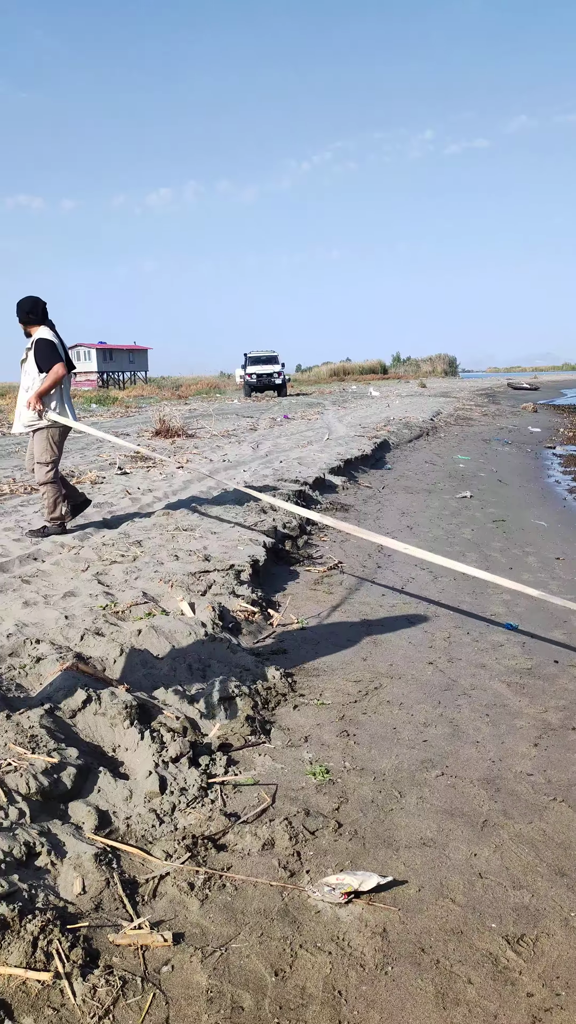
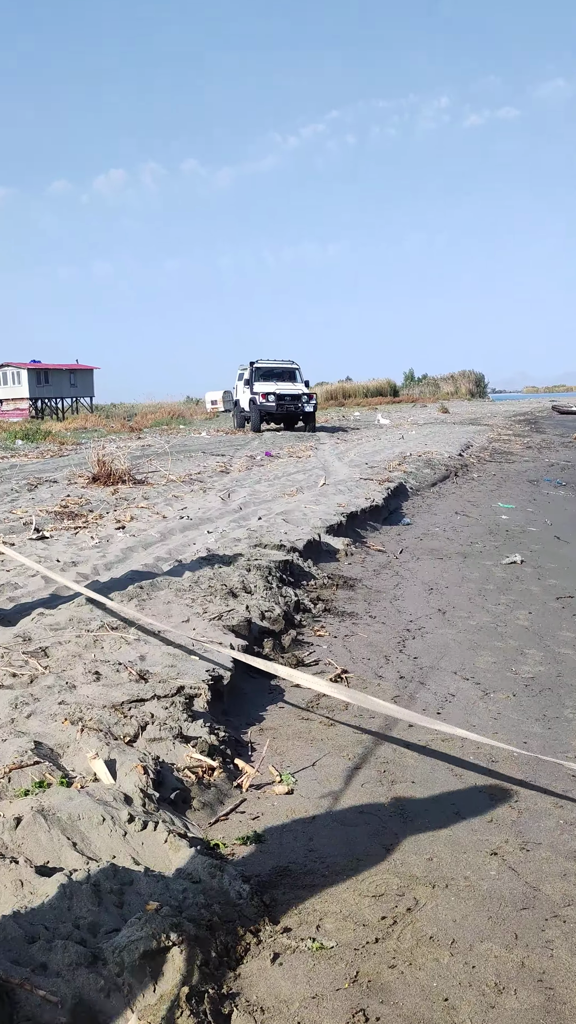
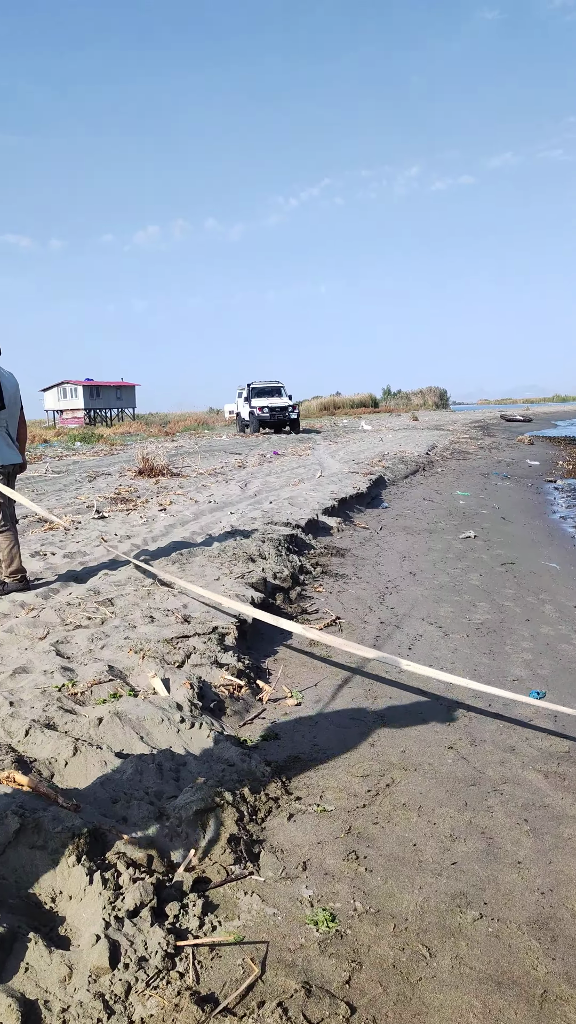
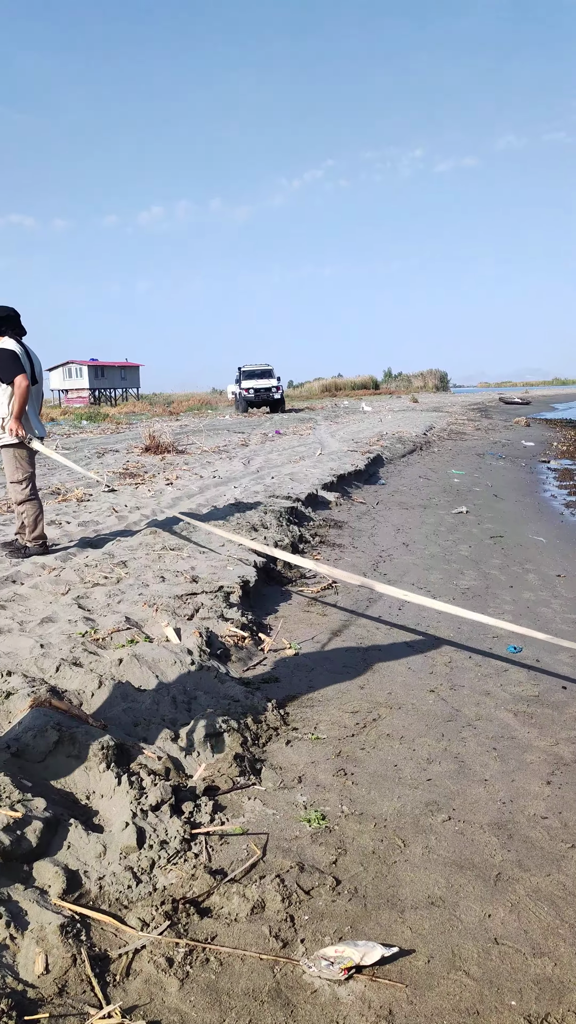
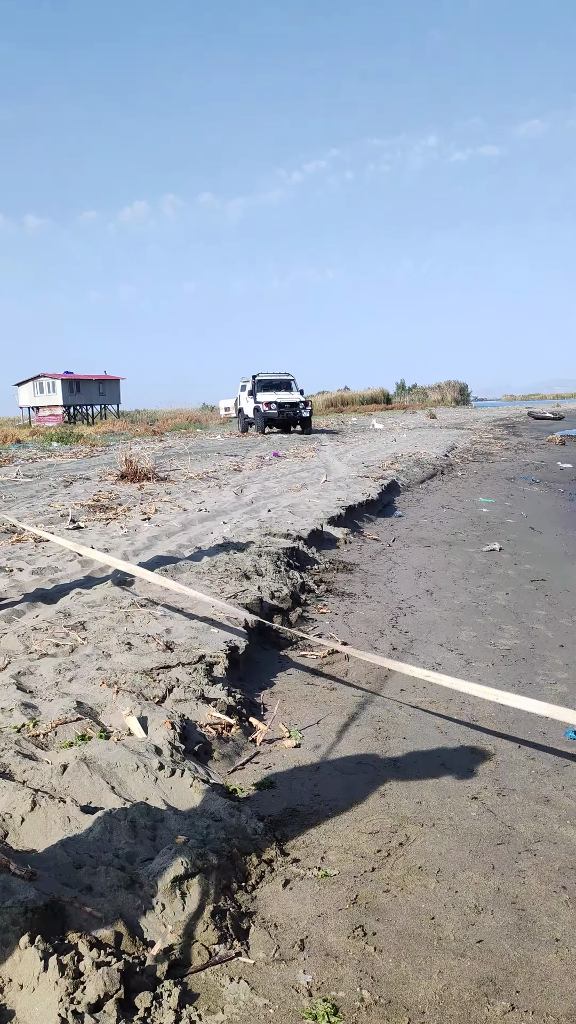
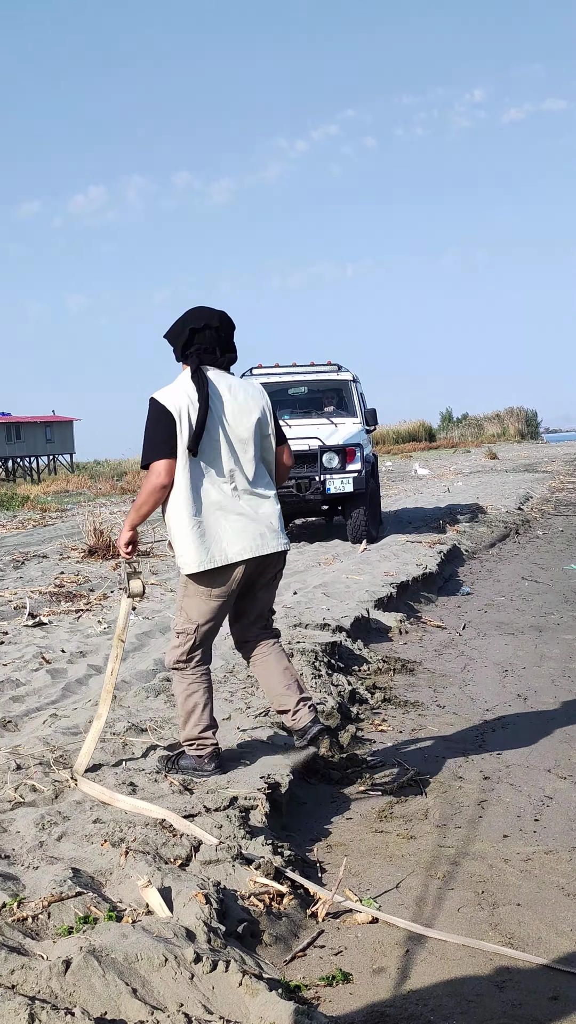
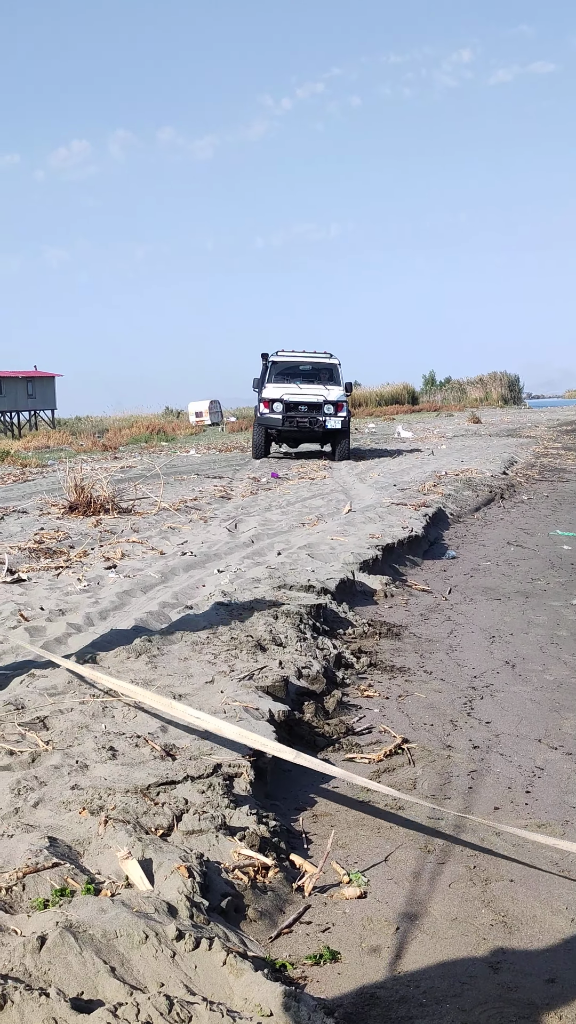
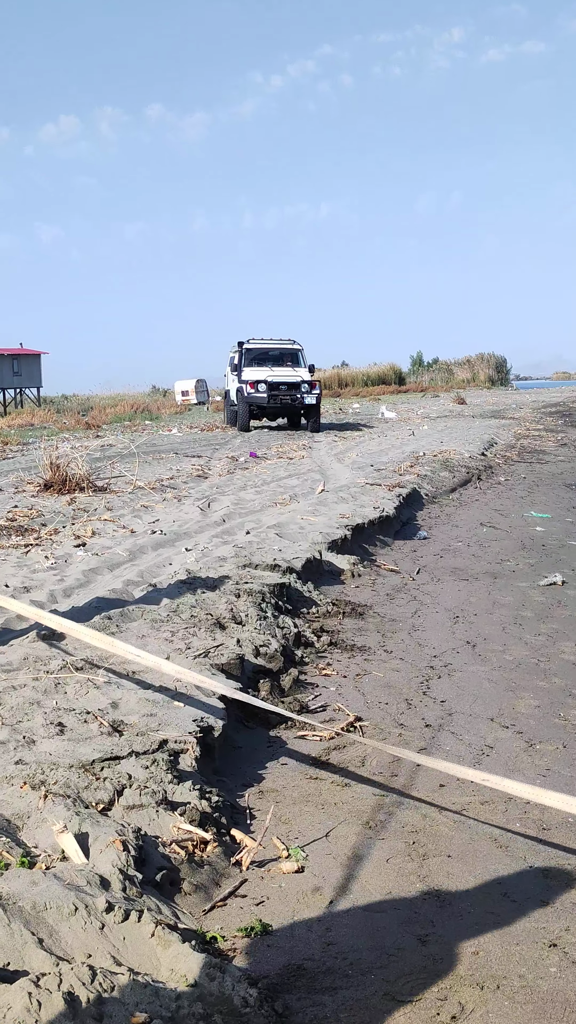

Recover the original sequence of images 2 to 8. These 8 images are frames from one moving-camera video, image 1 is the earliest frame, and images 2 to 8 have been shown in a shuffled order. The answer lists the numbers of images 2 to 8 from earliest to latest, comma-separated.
4, 3, 5, 2, 8, 7, 6
